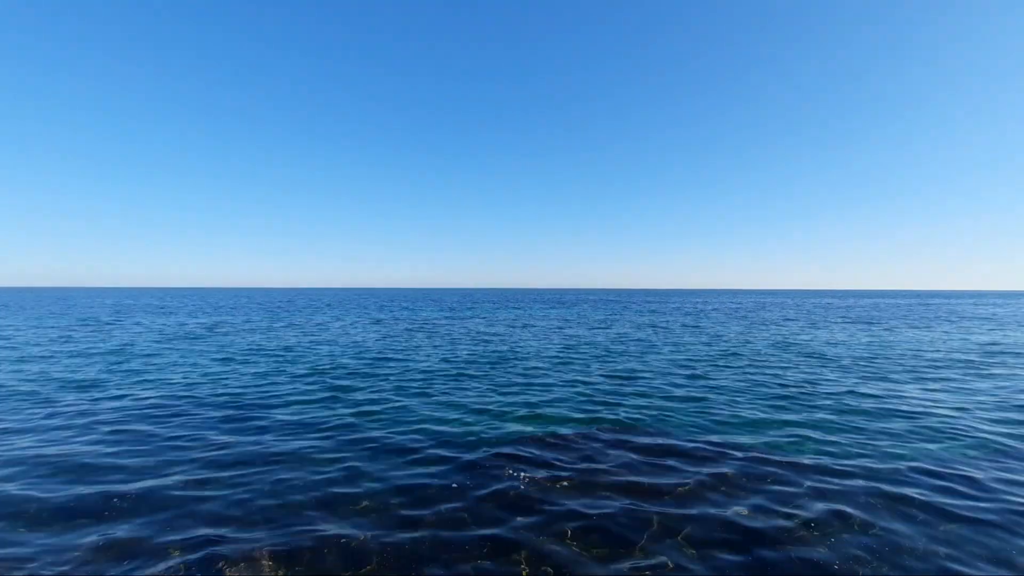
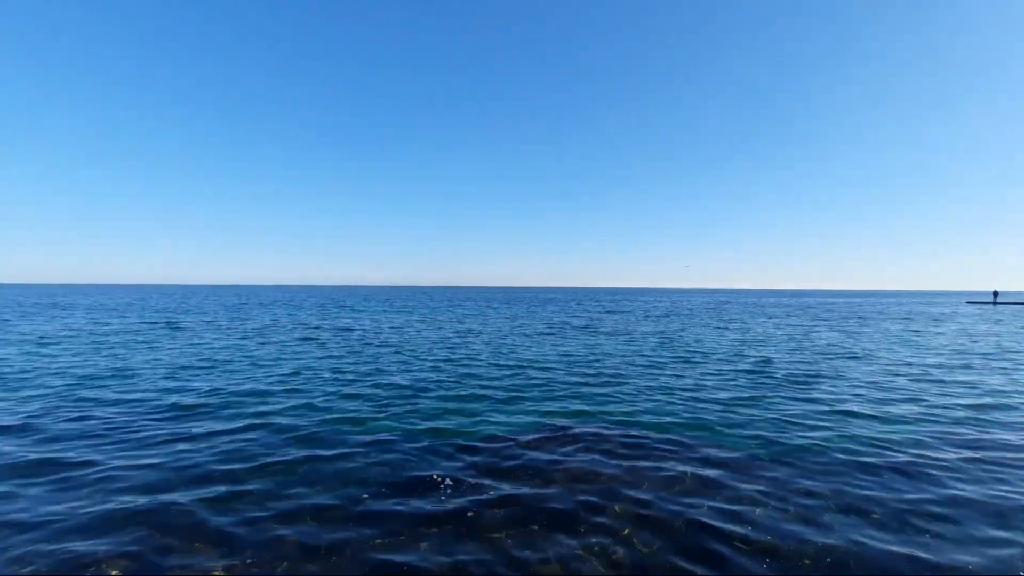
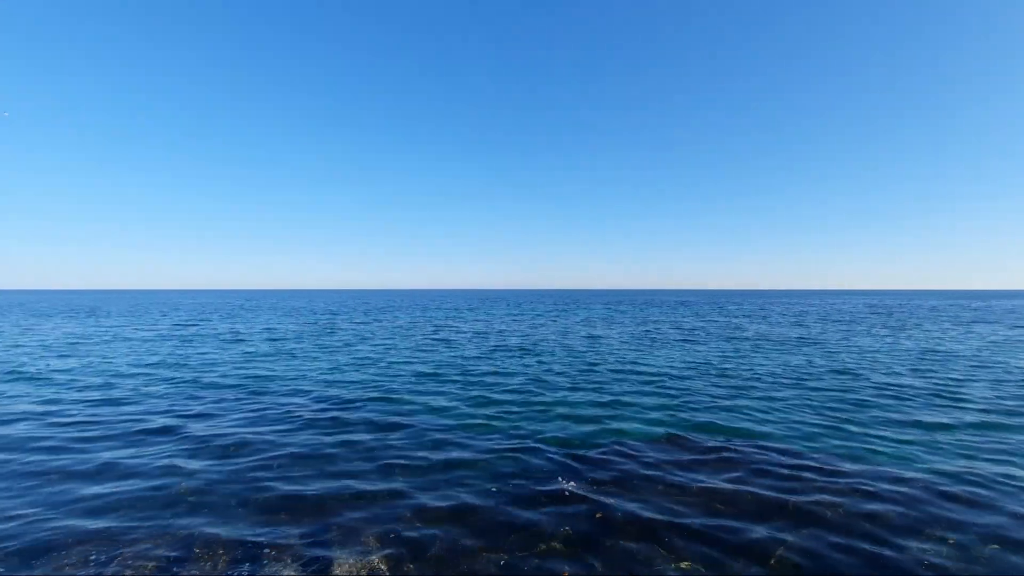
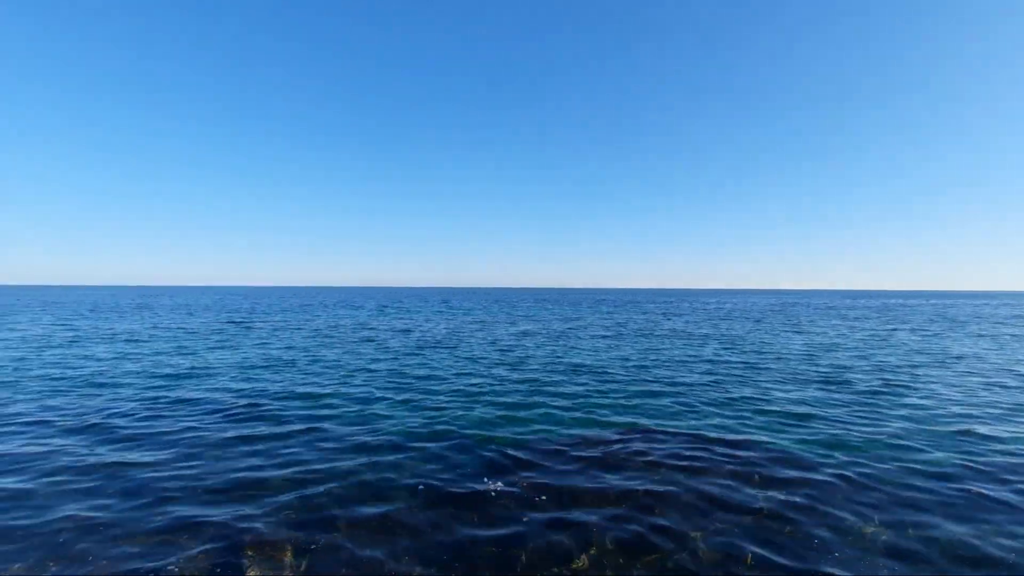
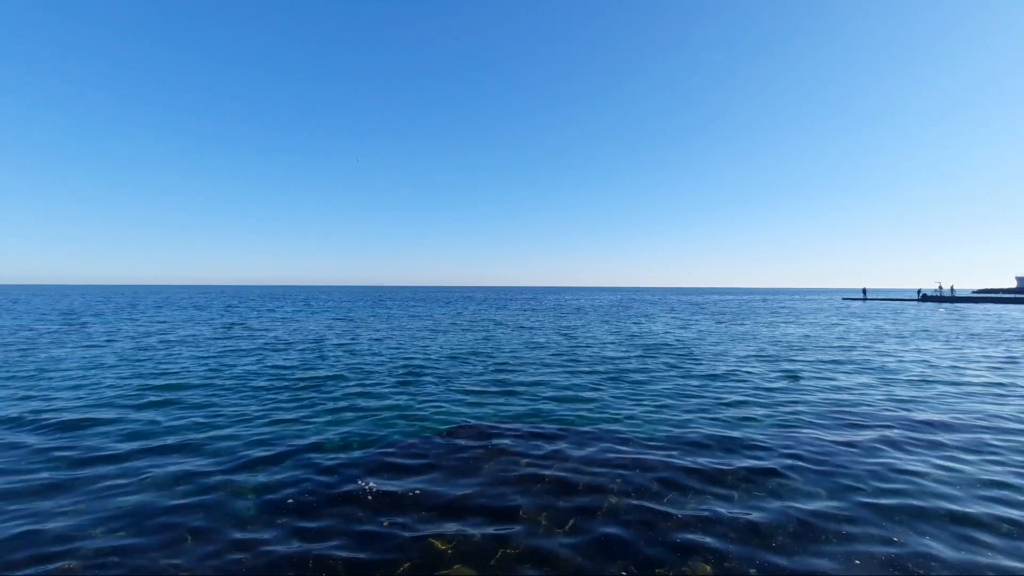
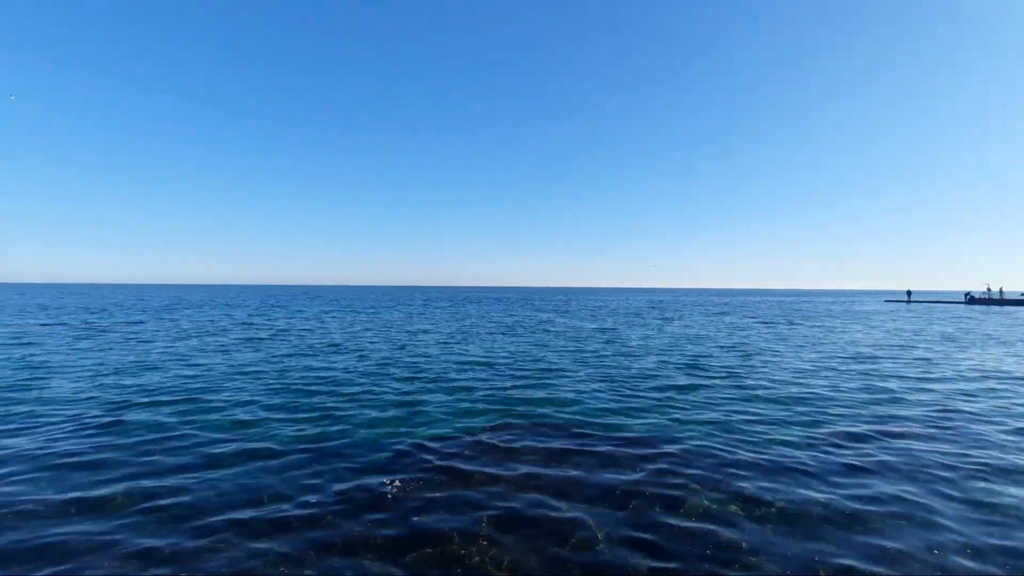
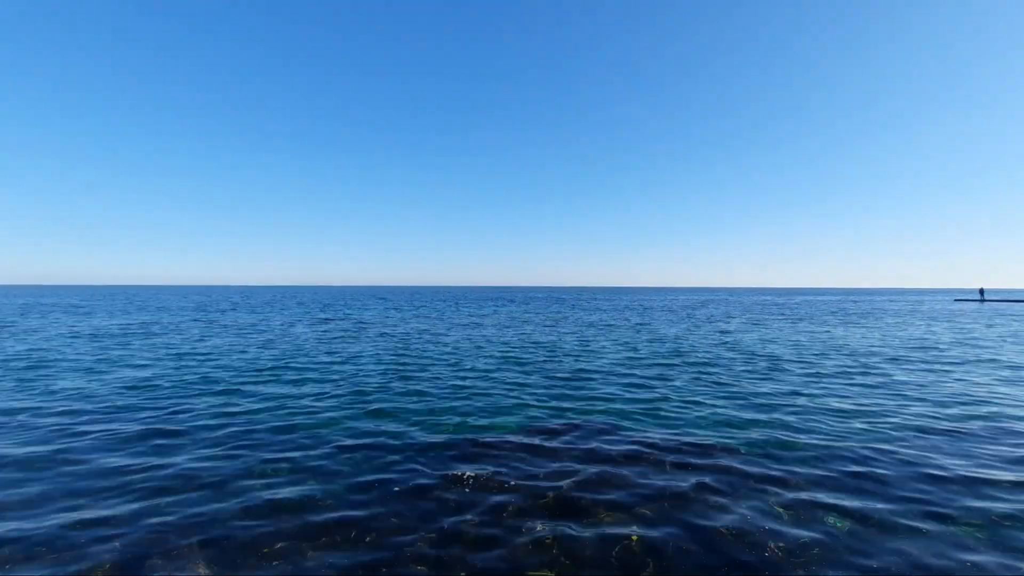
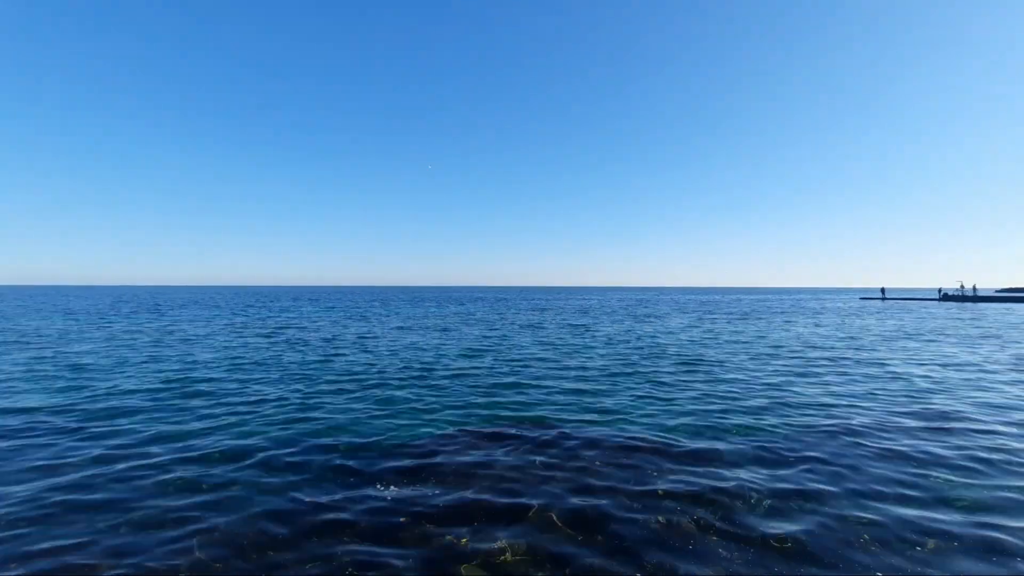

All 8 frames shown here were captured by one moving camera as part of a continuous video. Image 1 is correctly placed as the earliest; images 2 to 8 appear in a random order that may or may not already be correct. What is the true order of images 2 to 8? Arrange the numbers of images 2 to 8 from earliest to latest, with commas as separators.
7, 8, 5, 6, 2, 4, 3
